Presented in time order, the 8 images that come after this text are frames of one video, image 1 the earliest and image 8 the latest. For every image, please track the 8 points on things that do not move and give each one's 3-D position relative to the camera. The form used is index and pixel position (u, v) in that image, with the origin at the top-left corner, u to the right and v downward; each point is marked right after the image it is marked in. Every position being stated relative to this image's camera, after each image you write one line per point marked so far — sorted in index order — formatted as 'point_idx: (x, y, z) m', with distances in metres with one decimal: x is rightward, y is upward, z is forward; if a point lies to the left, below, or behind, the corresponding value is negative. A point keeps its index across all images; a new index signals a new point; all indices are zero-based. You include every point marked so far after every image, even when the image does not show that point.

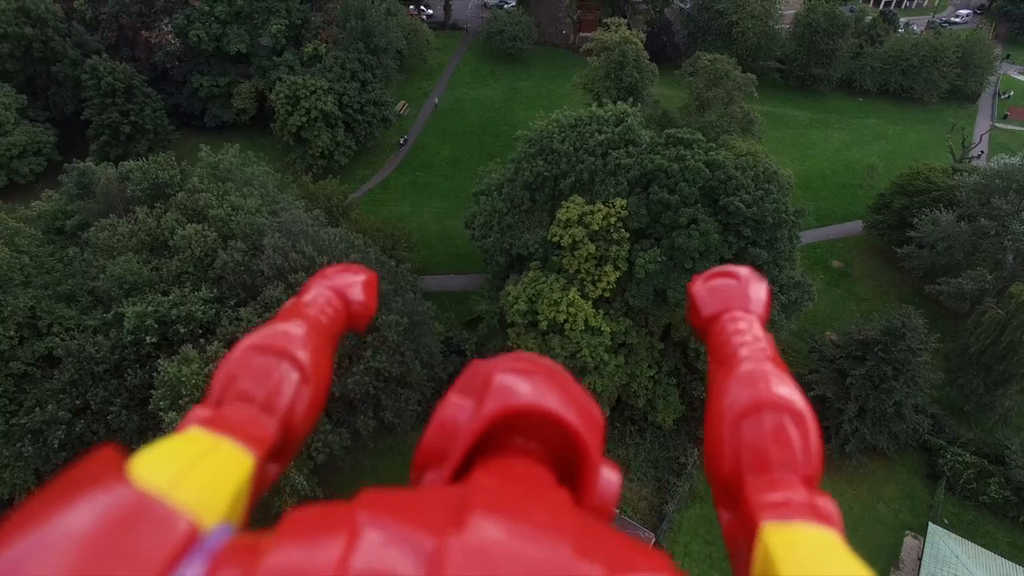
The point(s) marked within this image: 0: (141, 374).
0: (-9.4, -2.2, +17.4) m
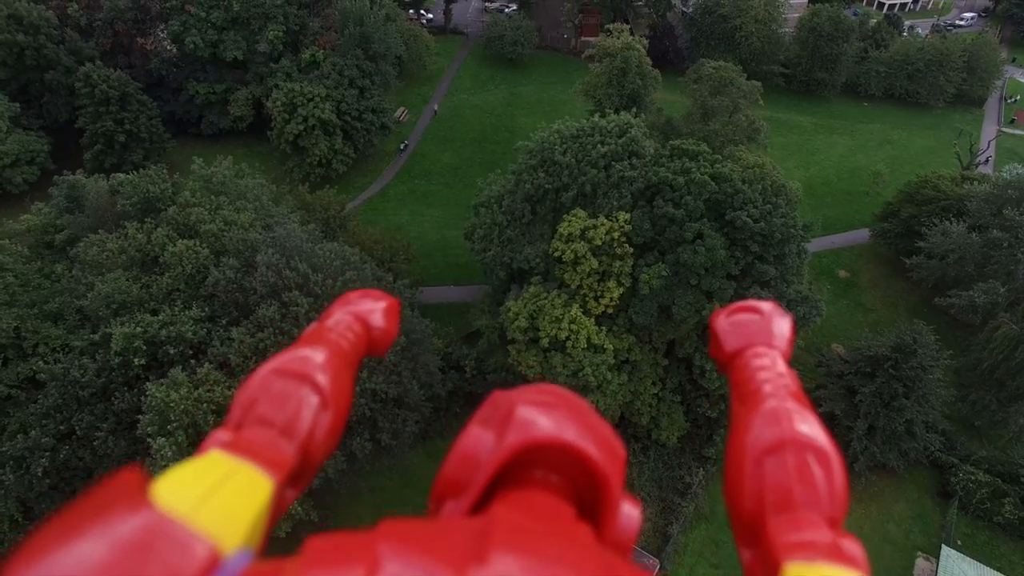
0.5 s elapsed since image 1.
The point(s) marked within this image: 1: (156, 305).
0: (-9.4, -2.7, +16.8) m
1: (-9.8, -0.5, +18.9) m
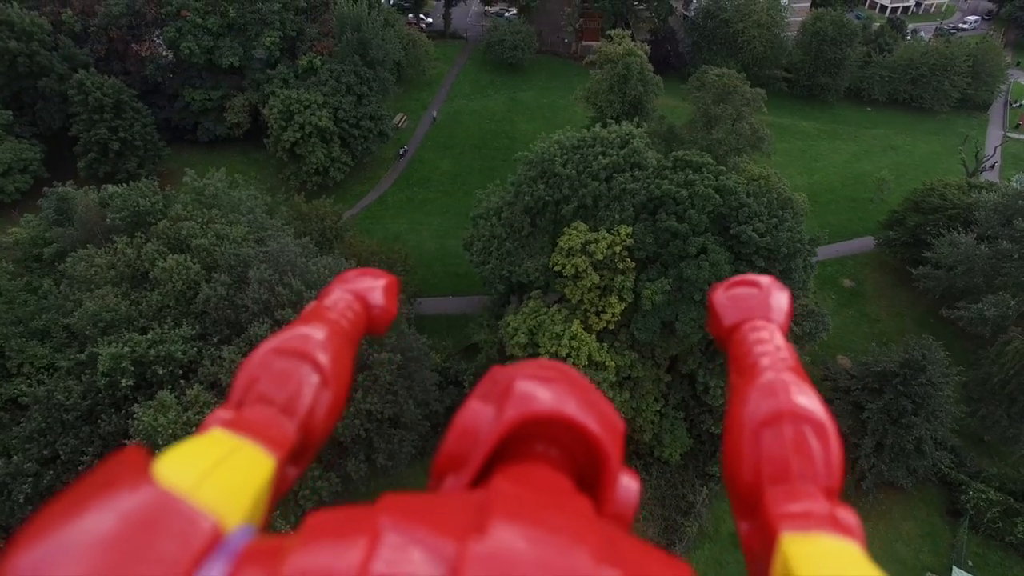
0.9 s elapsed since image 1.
0: (-9.4, -3.1, +16.3) m
1: (-9.8, -0.9, +18.4) m
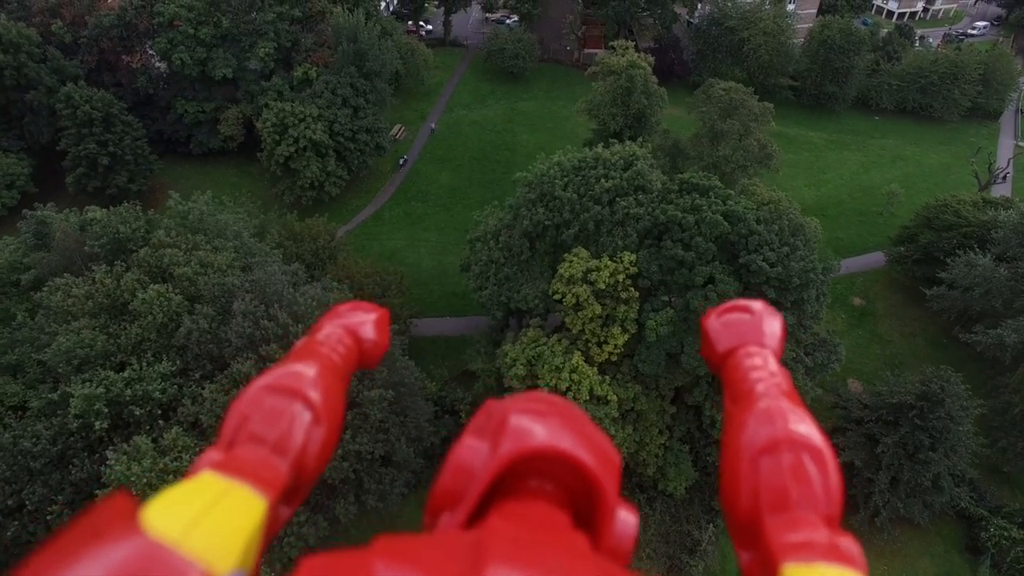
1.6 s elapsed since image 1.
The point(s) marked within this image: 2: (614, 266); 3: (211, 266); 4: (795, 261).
0: (-9.5, -4.0, +15.4) m
1: (-9.9, -1.8, +17.5) m
2: (+2.9, +0.6, +19.6) m
3: (-8.6, +0.6, +19.7) m
4: (+7.7, +0.7, +18.8) m
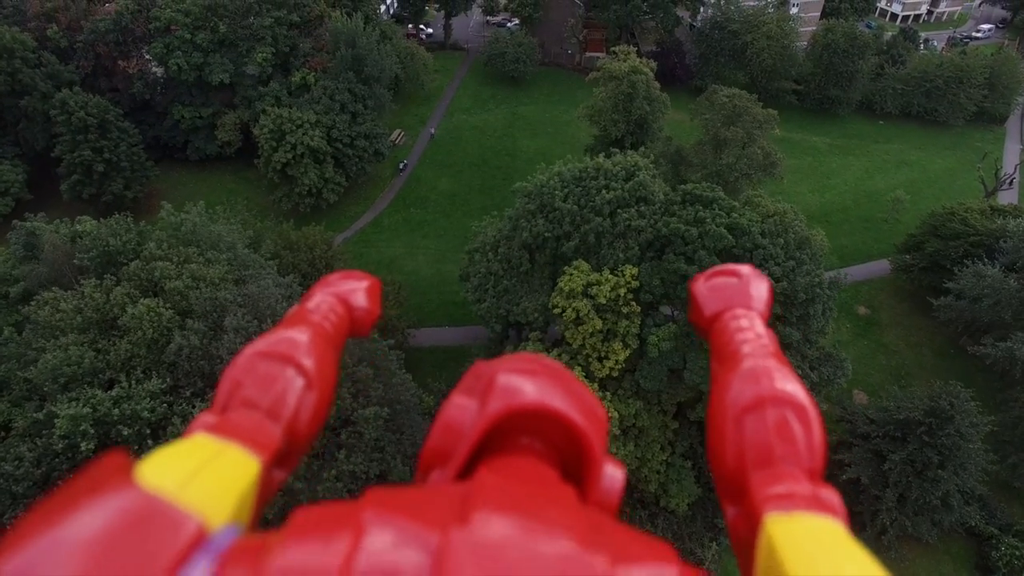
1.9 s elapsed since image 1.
0: (-9.6, -4.4, +15.0) m
1: (-10.0, -2.2, +17.1) m
2: (+2.9, +0.2, +19.1) m
3: (-8.7, +0.2, +19.3) m
4: (+7.7, +0.3, +18.3) m
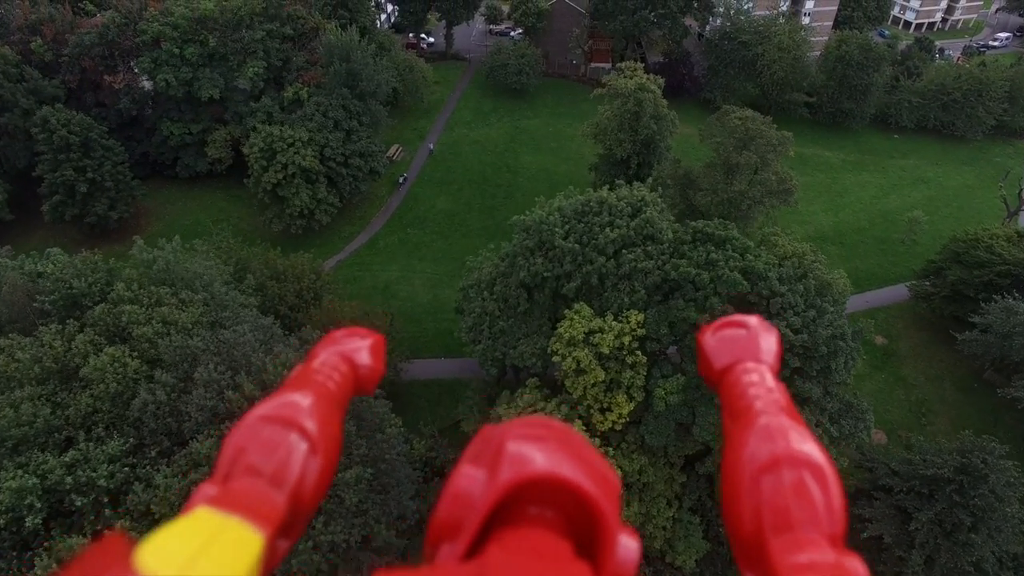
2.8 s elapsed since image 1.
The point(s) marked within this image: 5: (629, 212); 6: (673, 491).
0: (-9.7, -5.5, +13.6) m
1: (-10.1, -3.3, +15.7) m
2: (+2.8, -1.0, +17.6) m
3: (-8.8, -0.9, +17.9) m
4: (+7.6, -0.9, +16.8) m
5: (+3.3, +2.2, +19.5) m
6: (+4.6, -5.8, +19.3) m
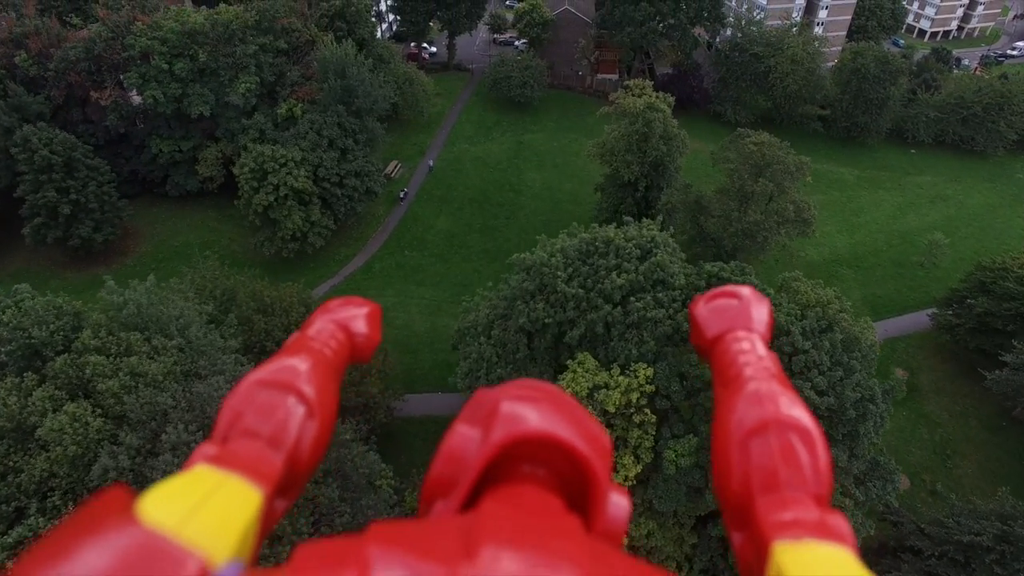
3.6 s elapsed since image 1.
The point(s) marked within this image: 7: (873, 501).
0: (-9.9, -6.7, +12.2) m
1: (-10.2, -4.5, +14.3) m
2: (+2.7, -2.2, +16.1) m
3: (-8.8, -2.1, +16.5) m
4: (+7.5, -2.2, +15.3) m
5: (+3.3, +1.0, +18.1) m
6: (+4.5, -7.0, +17.8) m
7: (+9.2, -5.4, +17.4) m
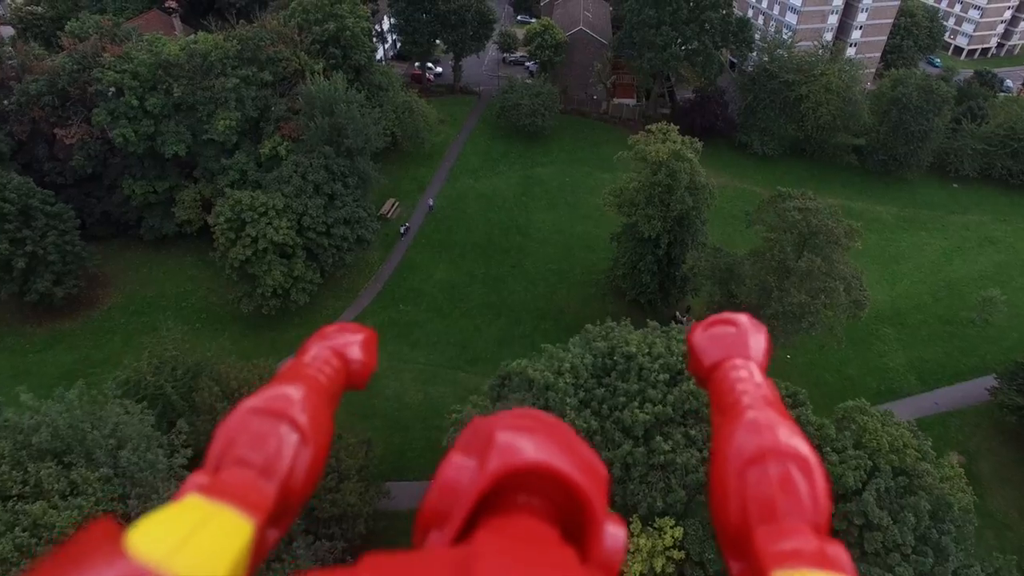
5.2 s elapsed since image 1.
0: (-10.1, -9.2, +9.0) m
1: (-10.3, -7.0, +11.2) m
2: (+2.6, -4.9, +12.8) m
3: (-8.9, -4.6, +13.3) m
4: (+7.4, -4.9, +11.8) m
5: (+3.2, -1.7, +14.7) m
6: (+4.4, -9.7, +14.4) m
7: (+9.0, -8.1, +13.9) m
